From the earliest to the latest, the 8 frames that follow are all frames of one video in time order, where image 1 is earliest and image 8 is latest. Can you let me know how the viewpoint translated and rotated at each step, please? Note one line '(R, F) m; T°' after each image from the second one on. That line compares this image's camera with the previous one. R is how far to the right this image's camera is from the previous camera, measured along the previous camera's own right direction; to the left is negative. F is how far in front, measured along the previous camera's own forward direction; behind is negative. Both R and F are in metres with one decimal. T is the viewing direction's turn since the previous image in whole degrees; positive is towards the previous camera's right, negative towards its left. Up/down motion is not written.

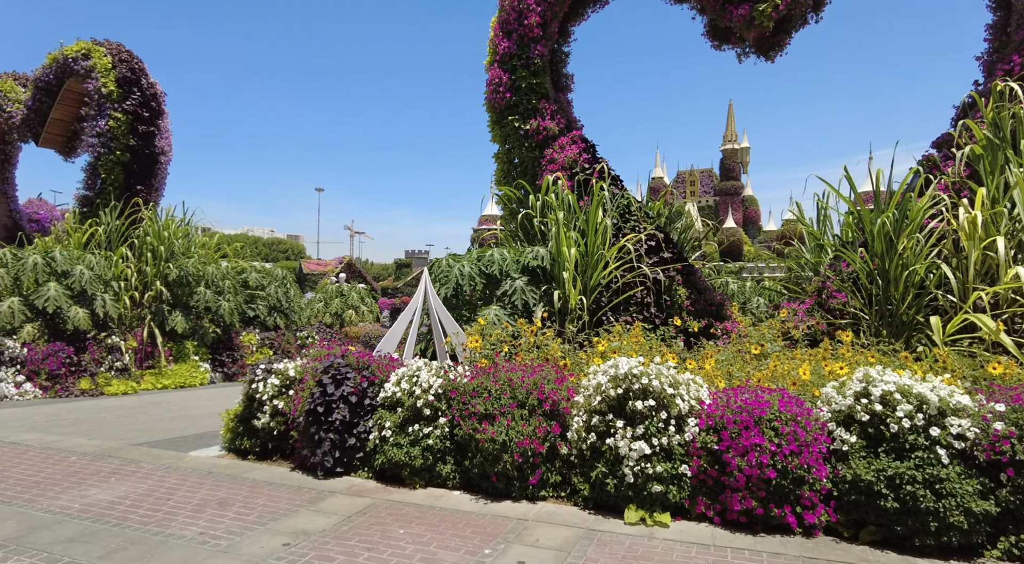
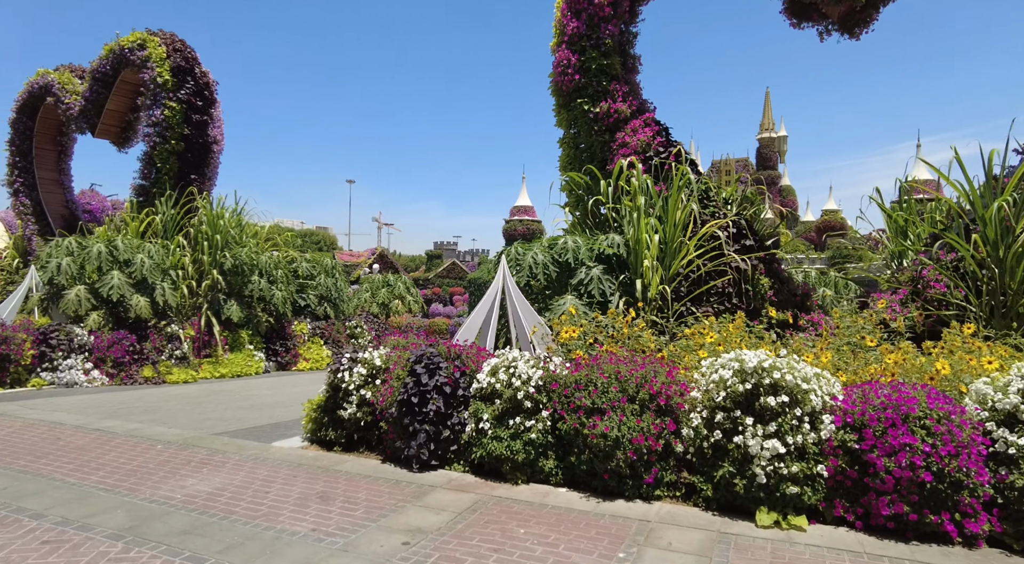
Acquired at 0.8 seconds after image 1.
(-0.6, +0.2) m; -2°
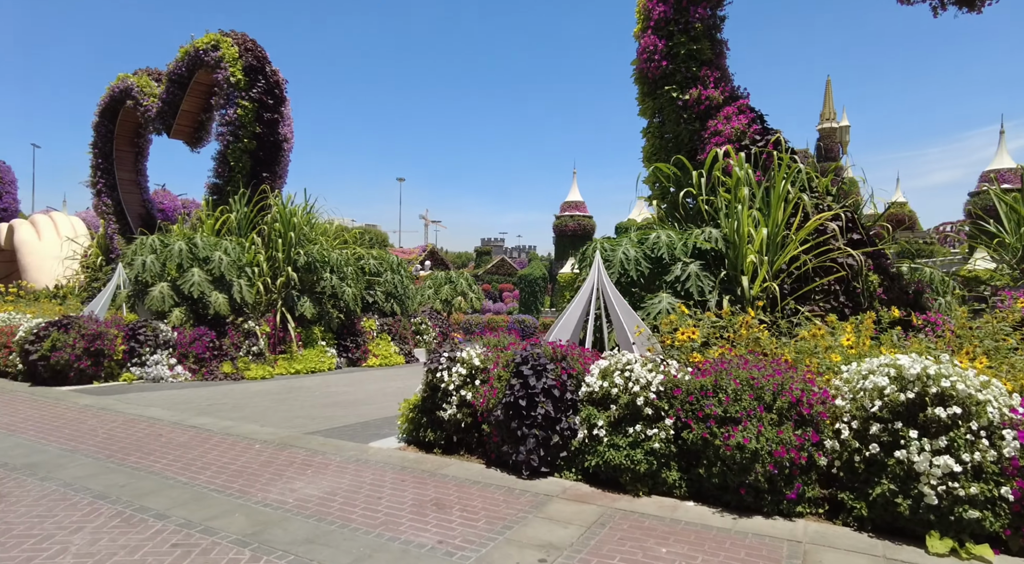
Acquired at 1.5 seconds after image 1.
(-0.5, +0.2) m; -4°
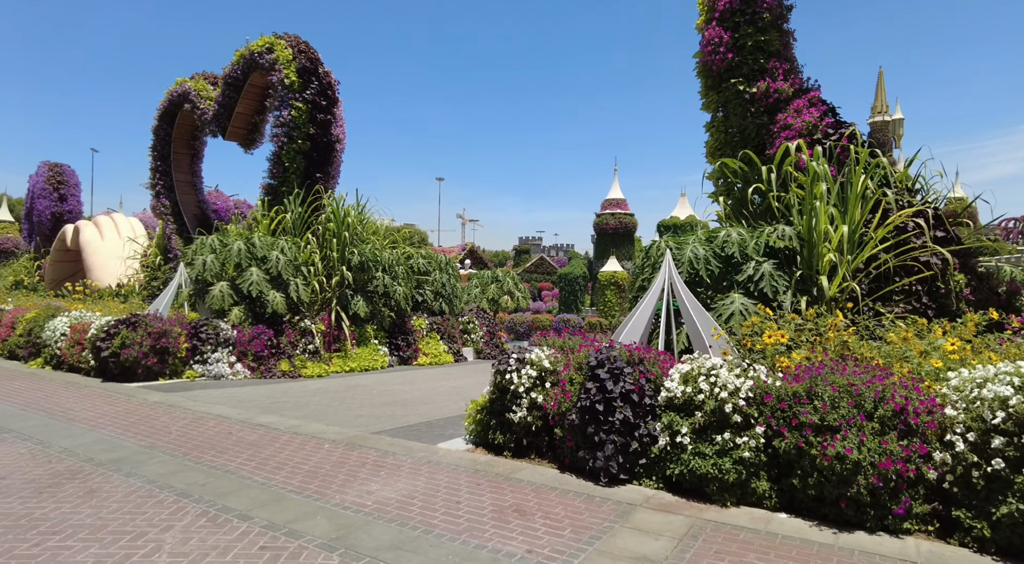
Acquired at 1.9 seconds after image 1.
(-0.3, +0.1) m; -3°
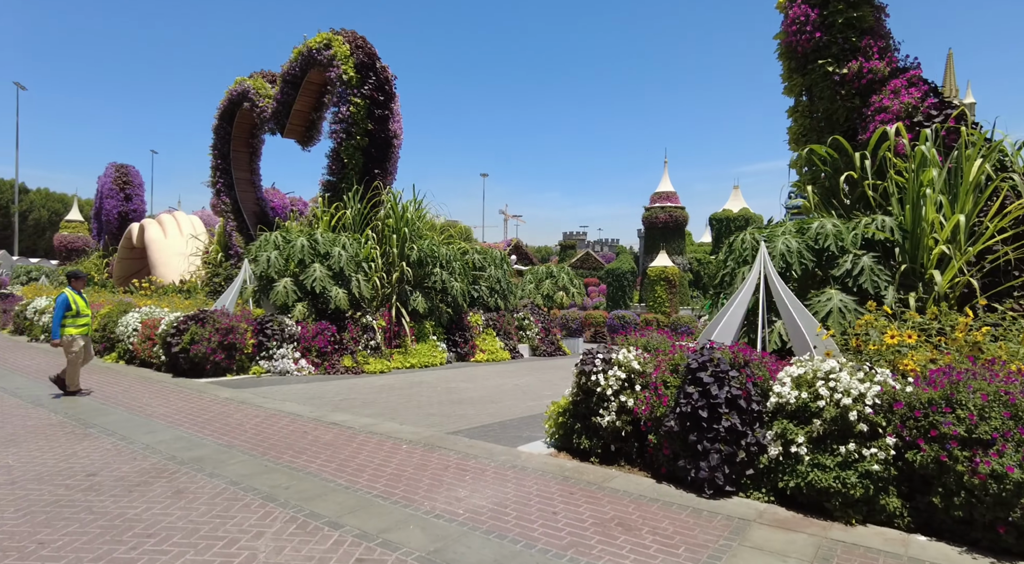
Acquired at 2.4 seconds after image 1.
(-0.3, +0.3) m; -4°
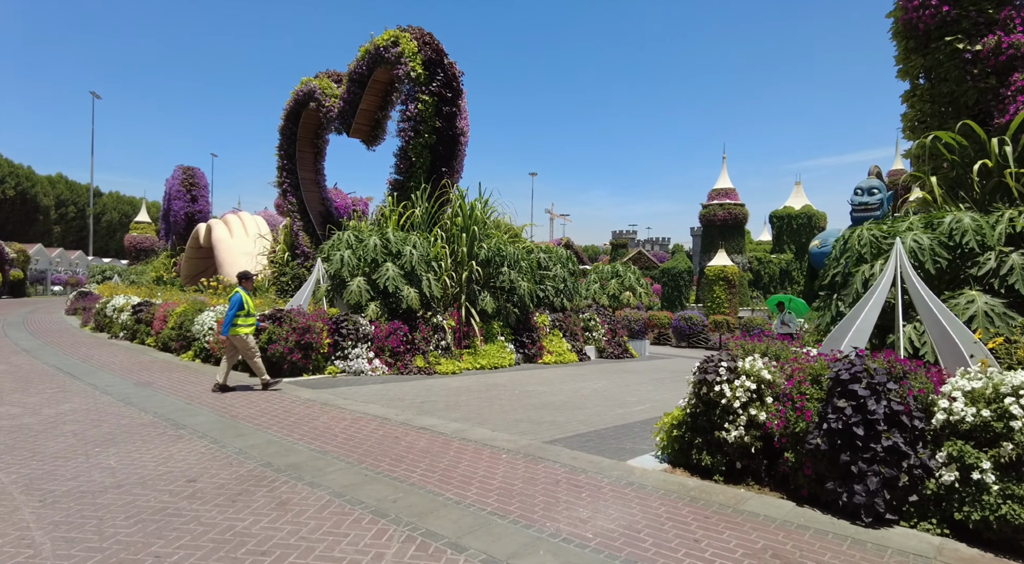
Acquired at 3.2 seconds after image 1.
(-0.5, +0.3) m; -4°
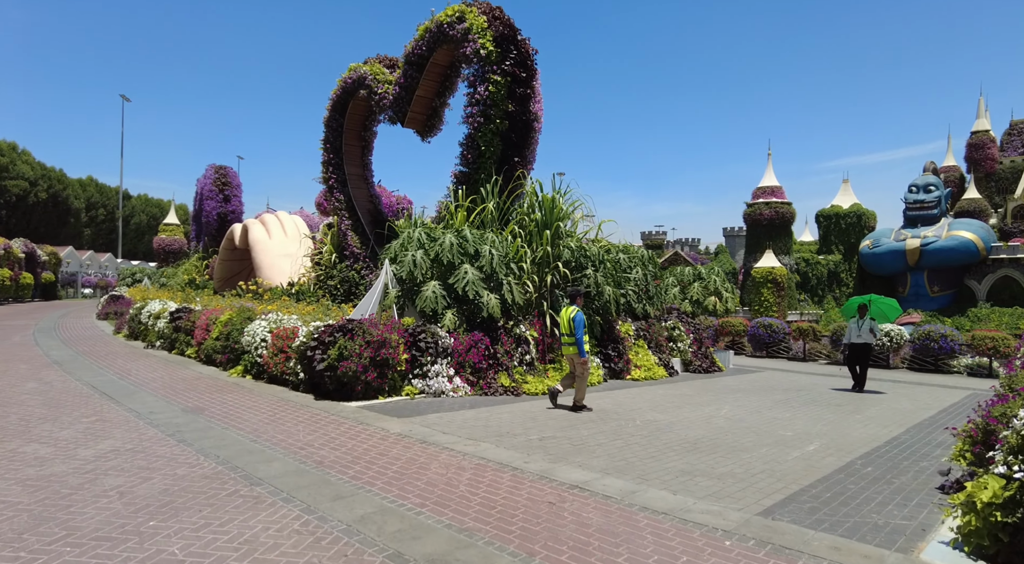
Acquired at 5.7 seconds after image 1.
(-1.2, +1.4) m; -2°
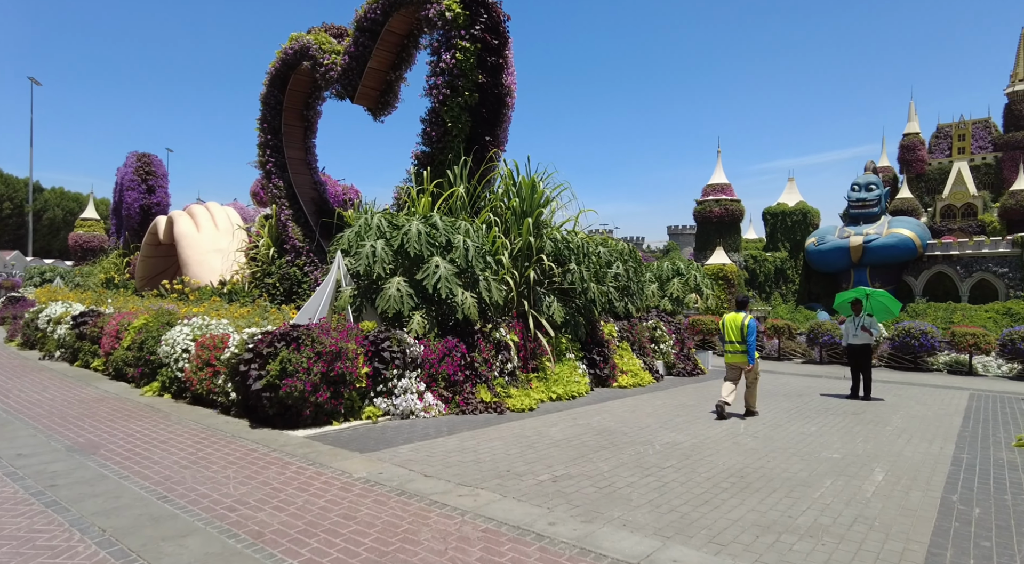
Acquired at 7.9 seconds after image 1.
(-0.4, +1.4) m; +5°
